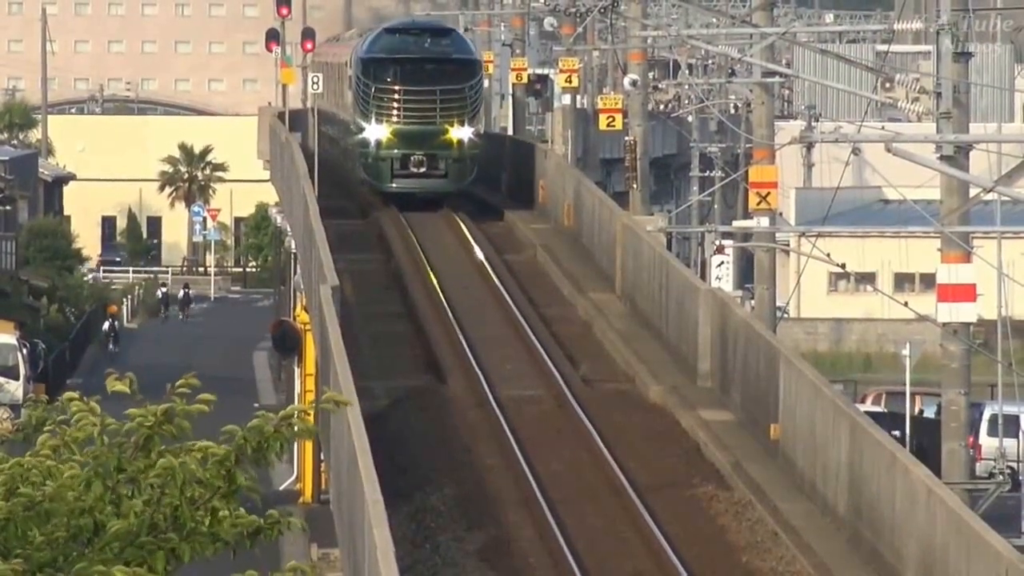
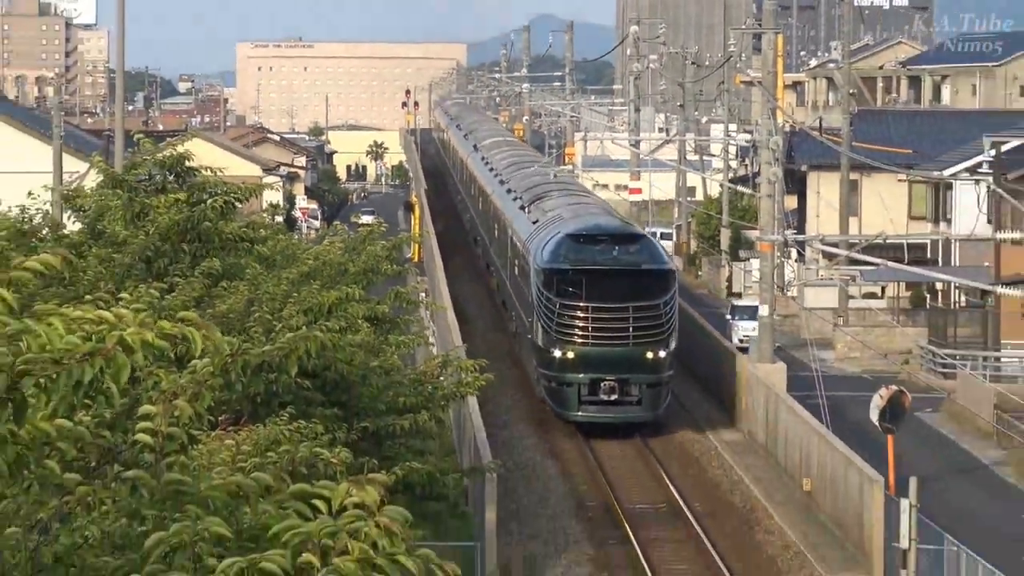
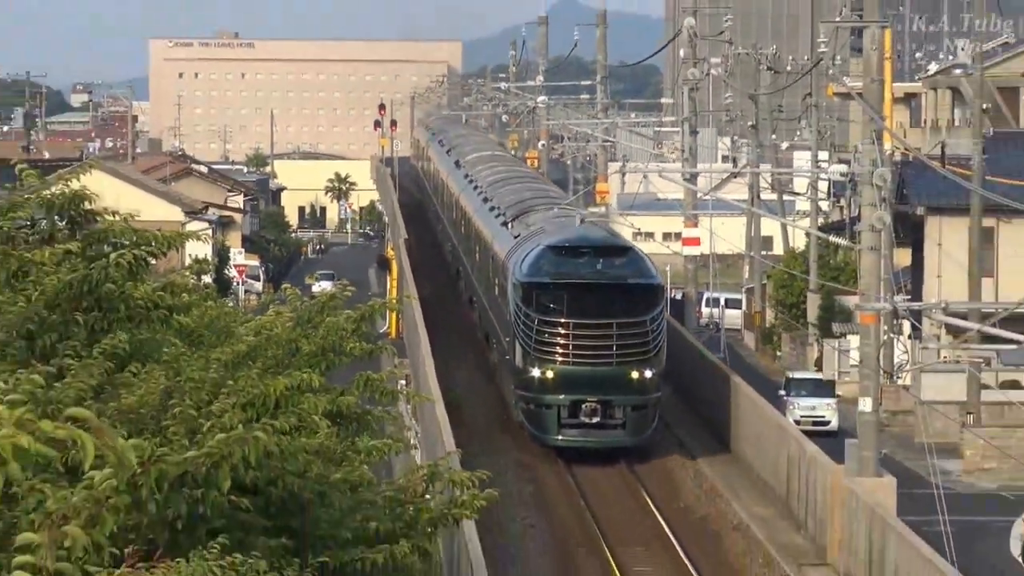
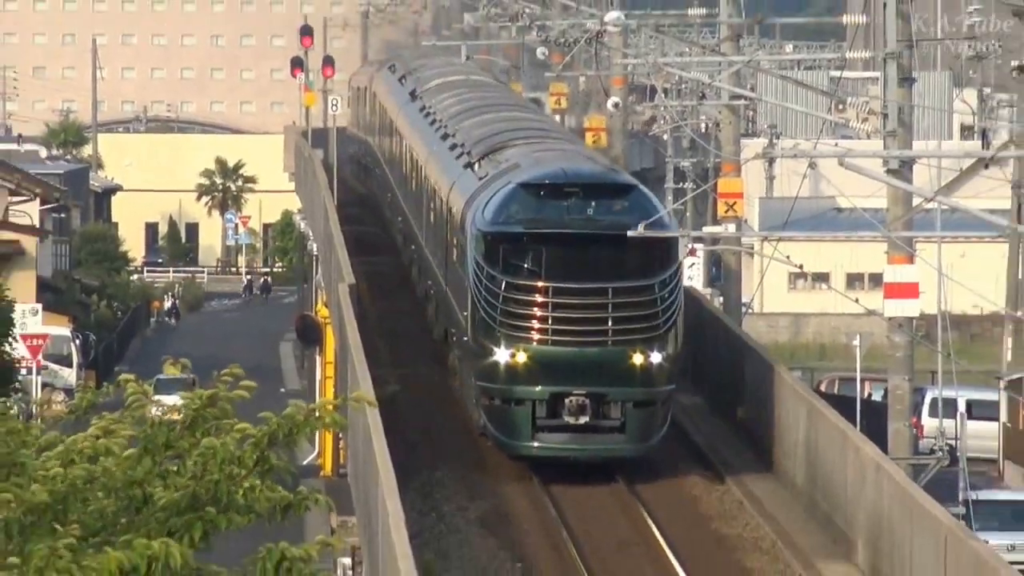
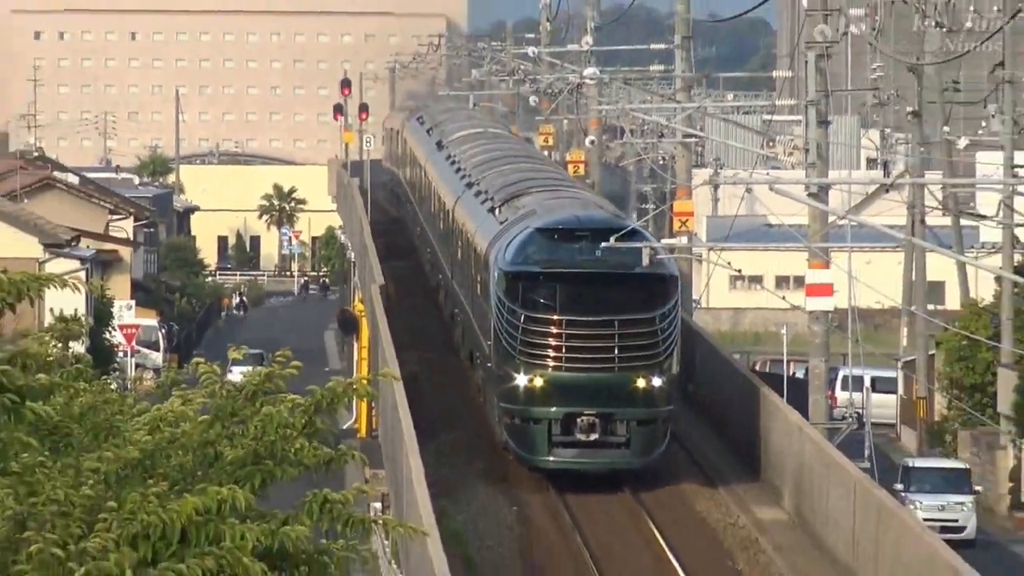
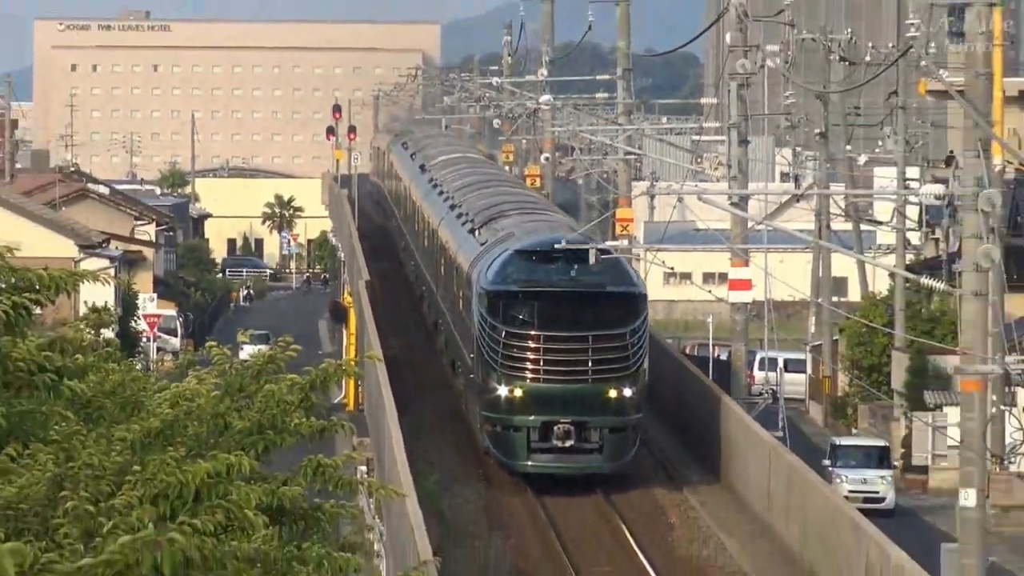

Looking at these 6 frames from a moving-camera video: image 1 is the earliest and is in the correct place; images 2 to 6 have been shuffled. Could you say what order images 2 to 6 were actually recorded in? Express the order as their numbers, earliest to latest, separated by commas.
4, 5, 6, 3, 2
